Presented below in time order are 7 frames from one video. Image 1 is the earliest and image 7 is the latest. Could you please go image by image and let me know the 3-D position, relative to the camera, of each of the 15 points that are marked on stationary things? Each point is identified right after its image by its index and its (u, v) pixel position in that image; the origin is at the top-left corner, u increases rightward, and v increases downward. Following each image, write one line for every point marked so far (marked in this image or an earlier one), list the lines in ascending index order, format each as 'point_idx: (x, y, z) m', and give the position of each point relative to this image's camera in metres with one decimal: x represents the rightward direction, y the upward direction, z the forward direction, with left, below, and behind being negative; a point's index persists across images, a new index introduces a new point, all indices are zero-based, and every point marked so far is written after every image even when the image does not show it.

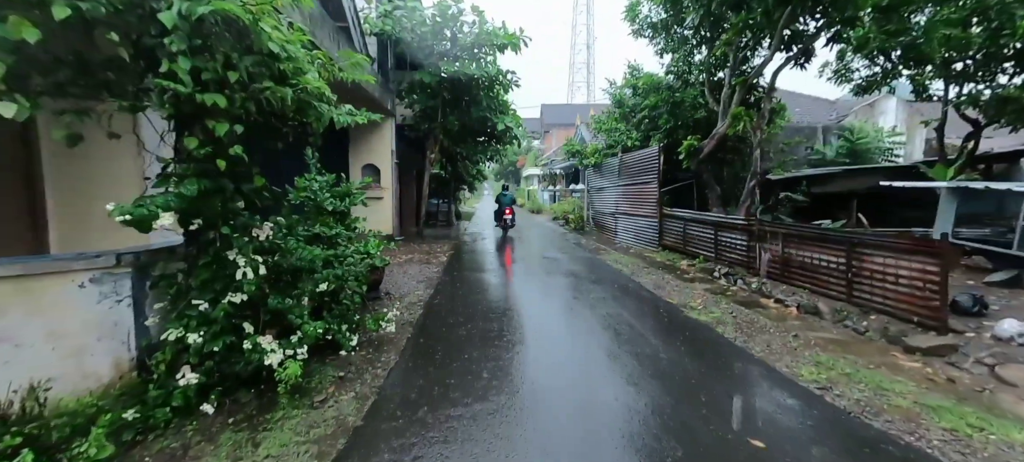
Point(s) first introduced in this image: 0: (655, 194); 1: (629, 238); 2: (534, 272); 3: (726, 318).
0: (+3.2, +0.8, +9.7) m
1: (+3.1, -0.2, +11.4) m
2: (+0.4, -0.8, +8.2) m
3: (+2.3, -0.9, +4.7) m
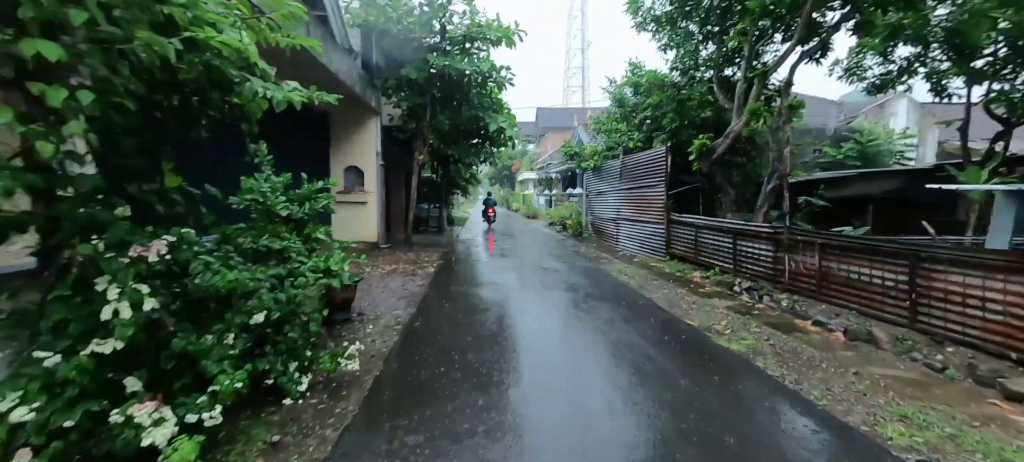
0: (+3.1, +0.7, +8.9) m
1: (+2.9, -0.4, +10.6) m
2: (+0.3, -0.9, +7.4) m
3: (+2.2, -1.0, +3.9) m
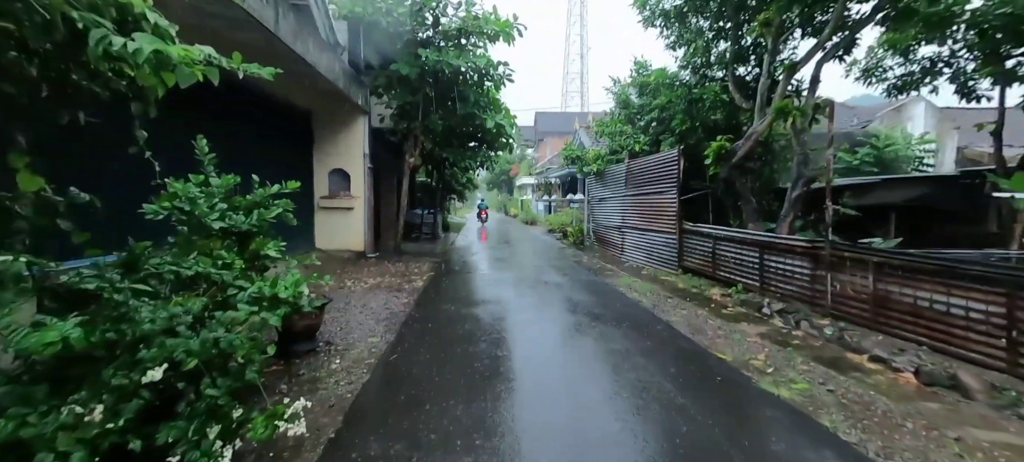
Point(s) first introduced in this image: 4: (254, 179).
0: (+3.0, +0.5, +8.2) m
1: (+2.9, -0.6, +9.9) m
2: (+0.3, -1.1, +6.6) m
3: (+2.2, -1.2, +3.2) m
4: (-2.1, +0.4, +3.6) m
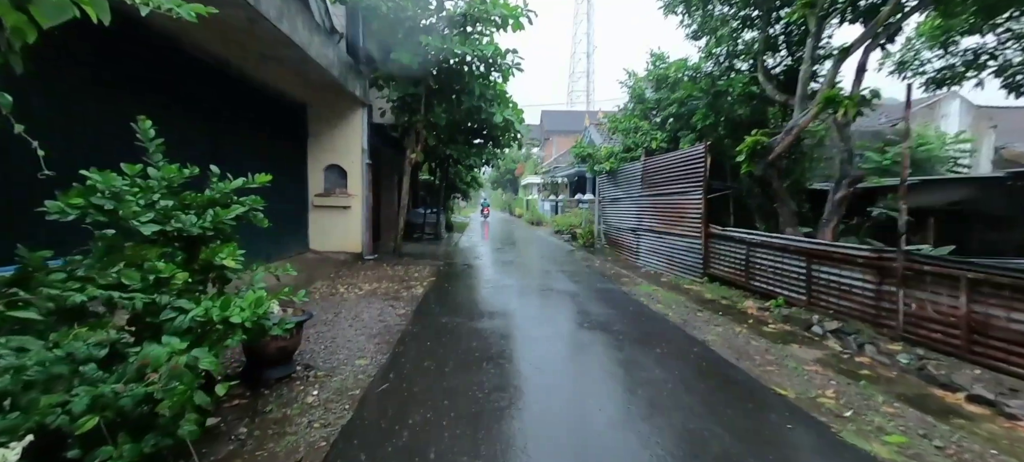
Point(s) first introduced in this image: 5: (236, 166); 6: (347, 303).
0: (+3.2, +0.4, +7.5) m
1: (+3.0, -0.7, +9.2) m
2: (+0.4, -1.1, +5.9) m
3: (+2.3, -1.2, +2.5) m
4: (-2.0, +0.4, +2.9) m
5: (-4.4, +1.0, +7.1) m
6: (-2.2, -1.0, +5.8) m
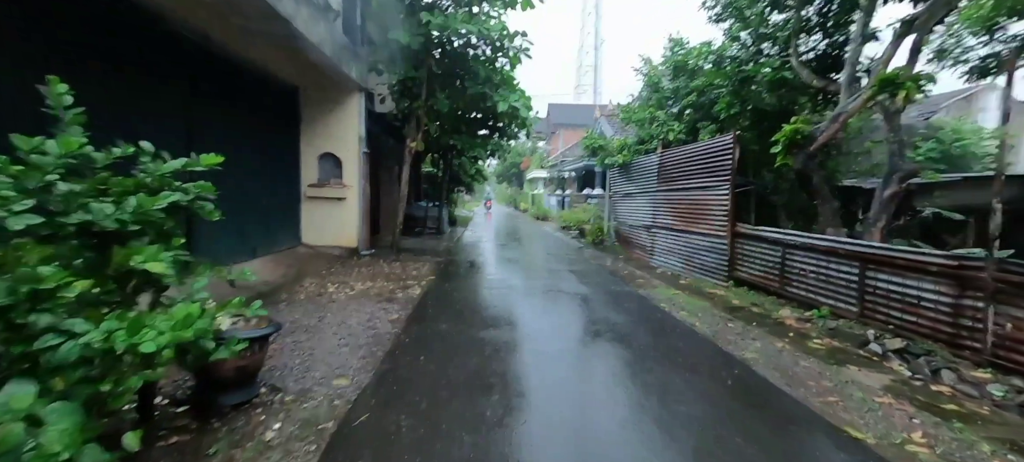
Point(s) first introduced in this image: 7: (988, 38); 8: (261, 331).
0: (+3.3, +0.4, +6.8) m
1: (+3.1, -0.6, +8.5) m
2: (+0.5, -1.1, +5.3) m
3: (+2.4, -1.3, +1.8) m
4: (-1.9, +0.4, +2.3) m
5: (-4.3, +1.1, +6.5) m
6: (-2.1, -0.9, +5.3) m
7: (+9.5, +3.8, +8.6) m
8: (-1.6, -0.6, +2.8) m
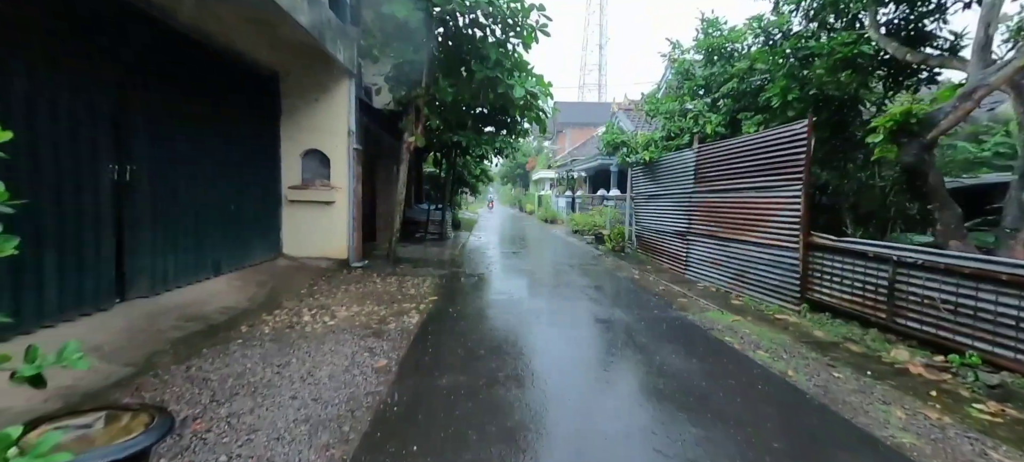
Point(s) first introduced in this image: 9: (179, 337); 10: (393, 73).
0: (+3.5, +0.3, +5.6) m
1: (+3.4, -0.8, +7.3) m
2: (+0.7, -1.2, +4.1) m
3: (+2.6, -1.4, +0.6) m
4: (-1.7, +0.3, +1.1) m
5: (-4.0, +1.0, +5.3) m
6: (-1.9, -1.0, +4.0) m
7: (+9.7, +3.7, +7.3) m
8: (-1.4, -0.8, +1.5) m
9: (-3.0, -0.9, +3.9) m
10: (-2.2, +2.9, +8.2) m
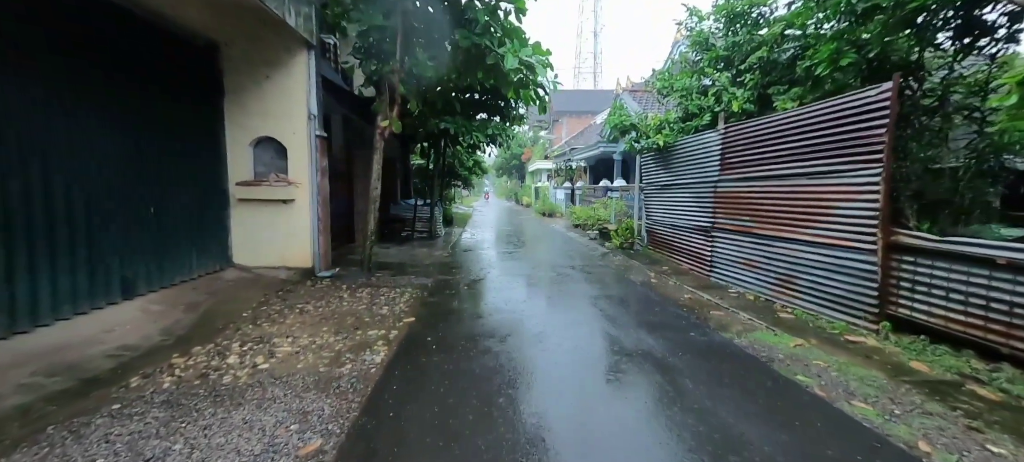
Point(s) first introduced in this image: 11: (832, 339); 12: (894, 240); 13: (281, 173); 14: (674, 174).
0: (+3.5, +0.3, +4.4) m
1: (+3.3, -0.7, +6.1) m
2: (+0.7, -1.2, +2.9) m
3: (+2.6, -1.4, -0.6) m
4: (-1.8, +0.2, -0.1) m
5: (-4.1, +0.8, +4.0) m
6: (-1.9, -1.1, +2.8) m
7: (+9.6, +3.9, +6.1) m
8: (-1.4, -0.9, +0.3) m
9: (-3.0, -1.1, +2.7) m
10: (-2.4, +2.9, +6.9) m
11: (+3.0, -1.0, +4.2) m
12: (+3.6, -0.1, +4.1) m
13: (-3.4, +0.9, +6.5) m
14: (+3.3, +1.1, +8.7) m
